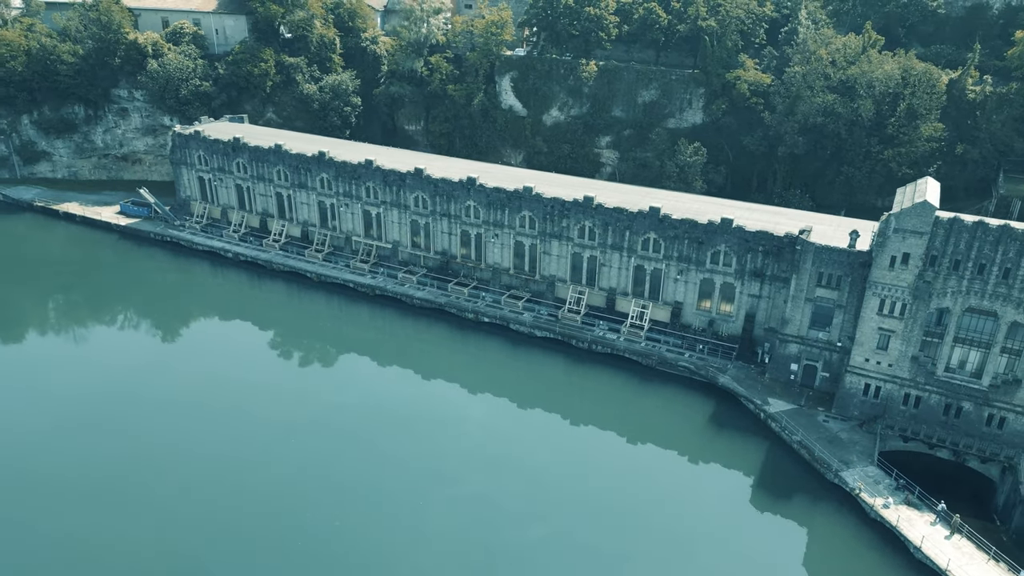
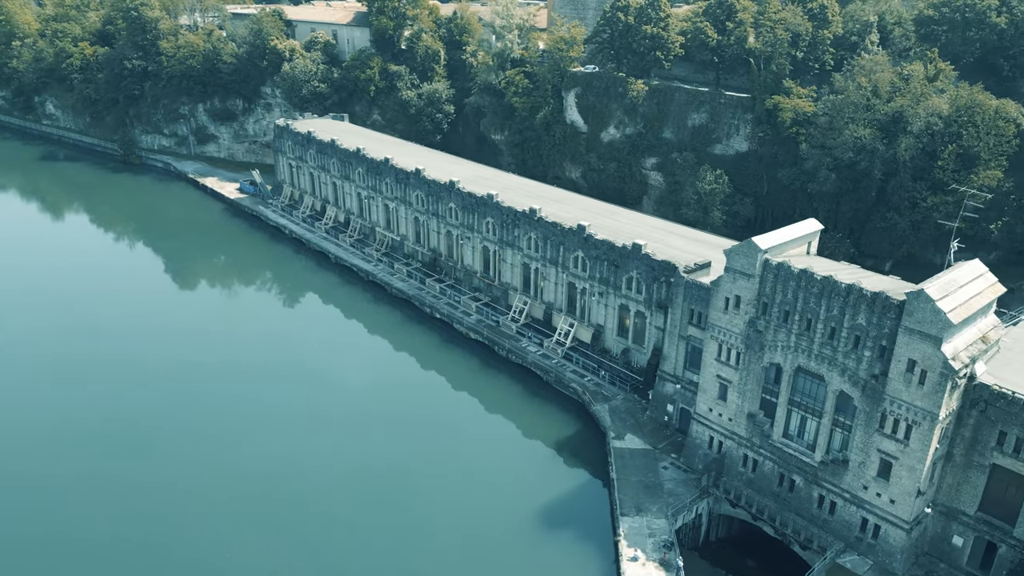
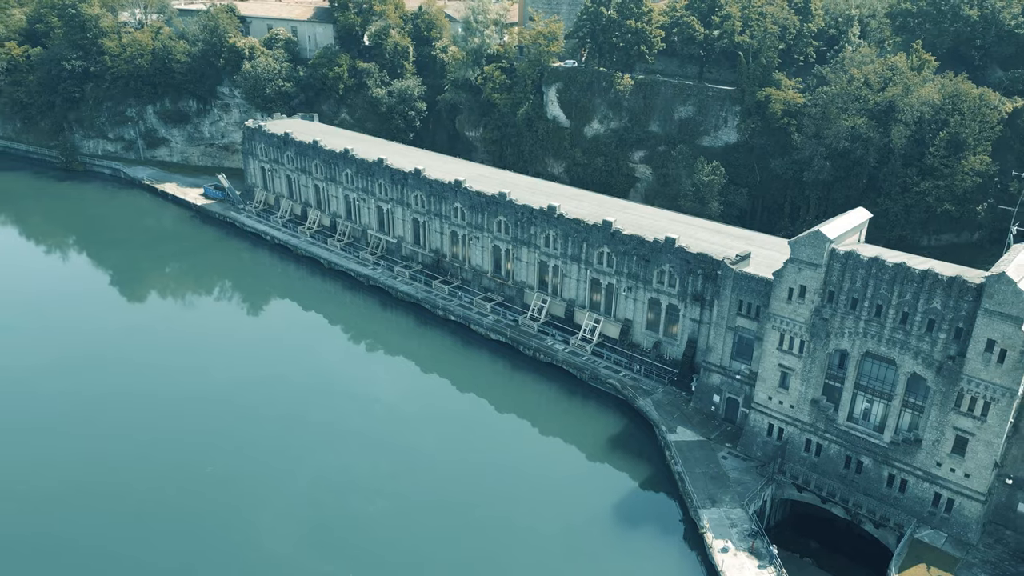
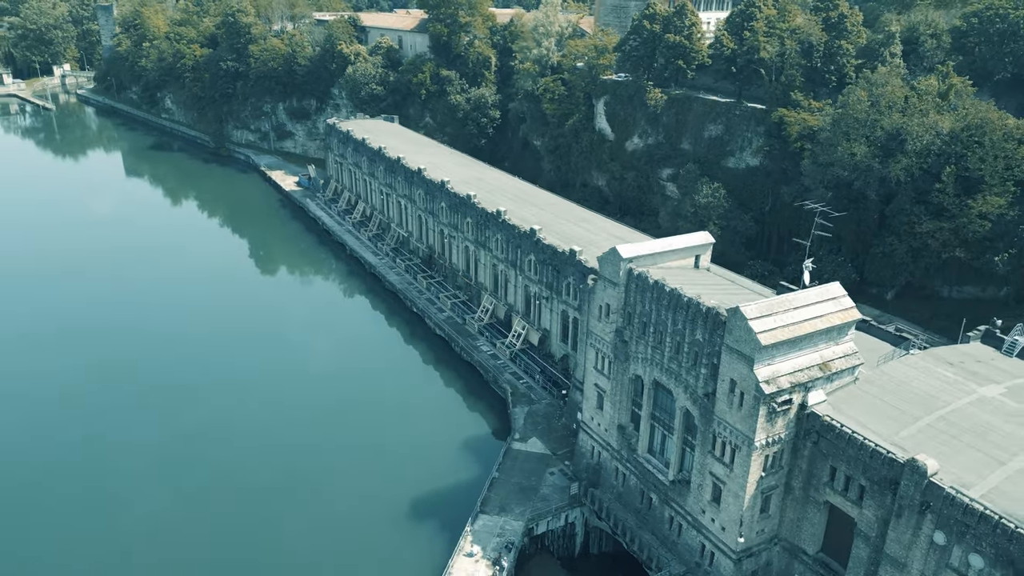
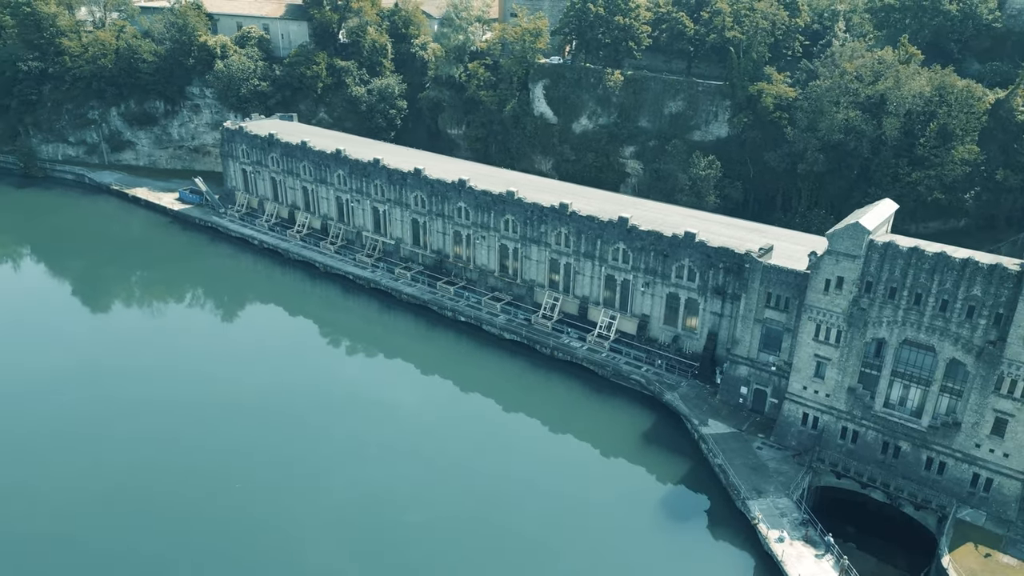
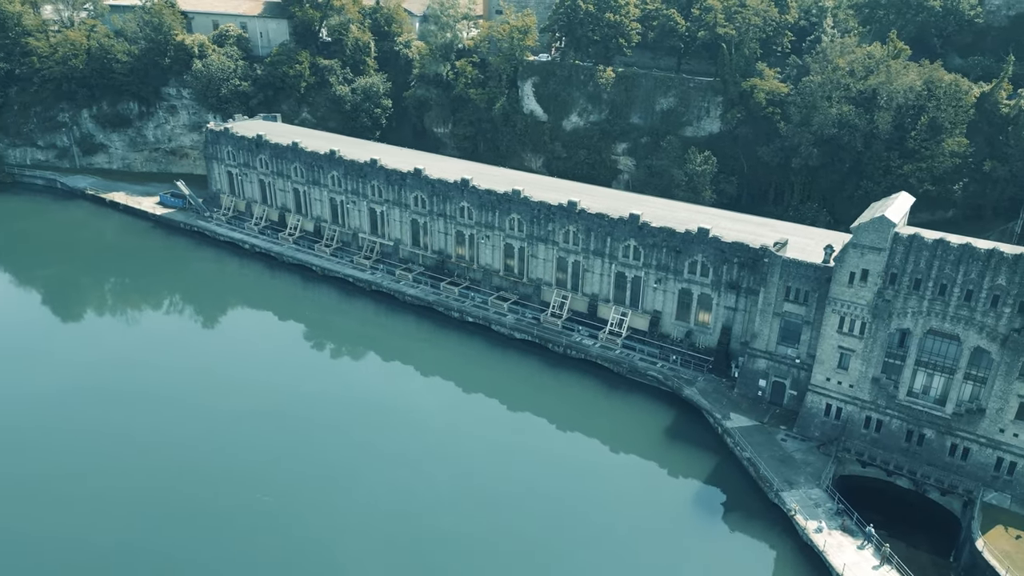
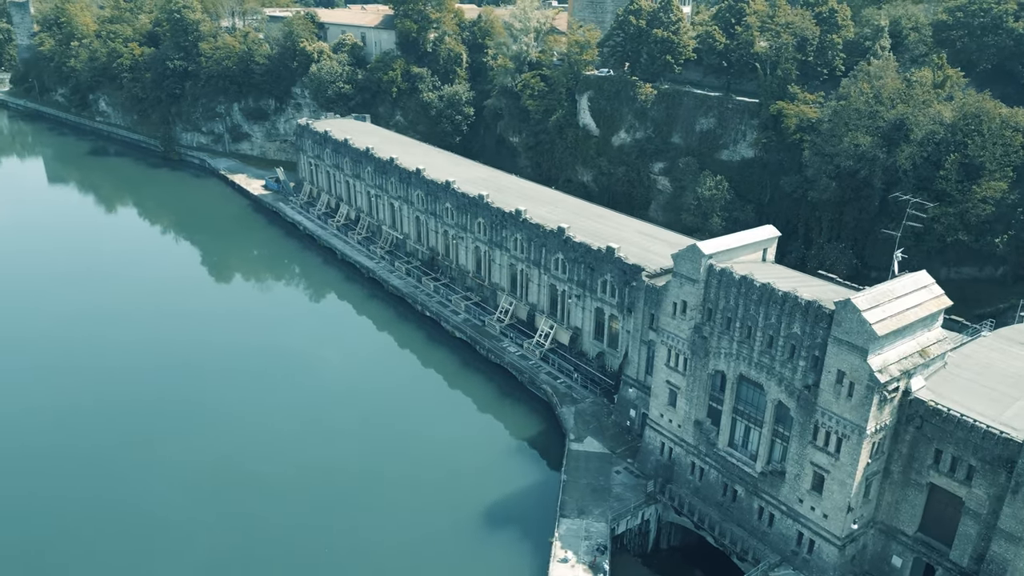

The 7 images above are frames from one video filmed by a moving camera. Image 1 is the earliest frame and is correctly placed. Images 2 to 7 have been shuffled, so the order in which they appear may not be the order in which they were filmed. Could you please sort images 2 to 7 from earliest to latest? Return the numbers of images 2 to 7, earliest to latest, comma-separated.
6, 5, 3, 2, 7, 4
